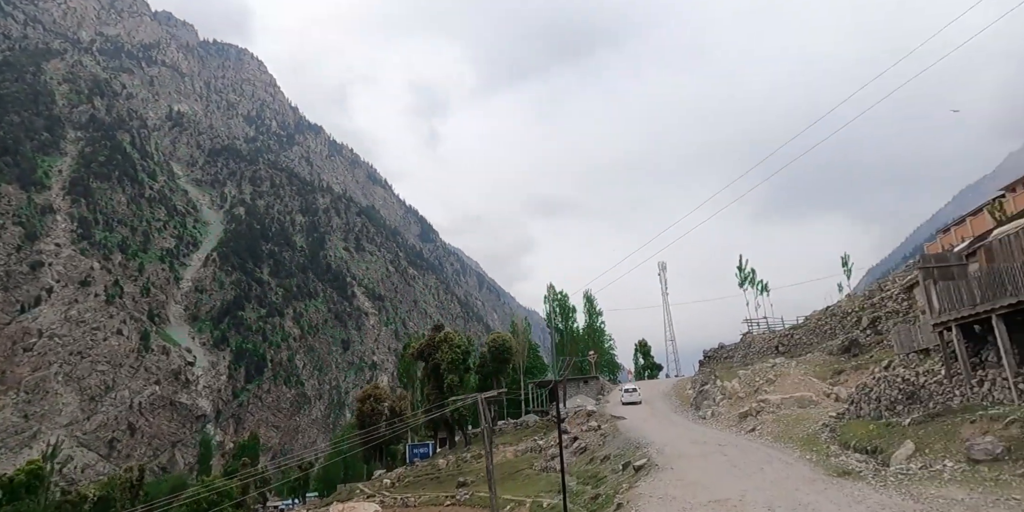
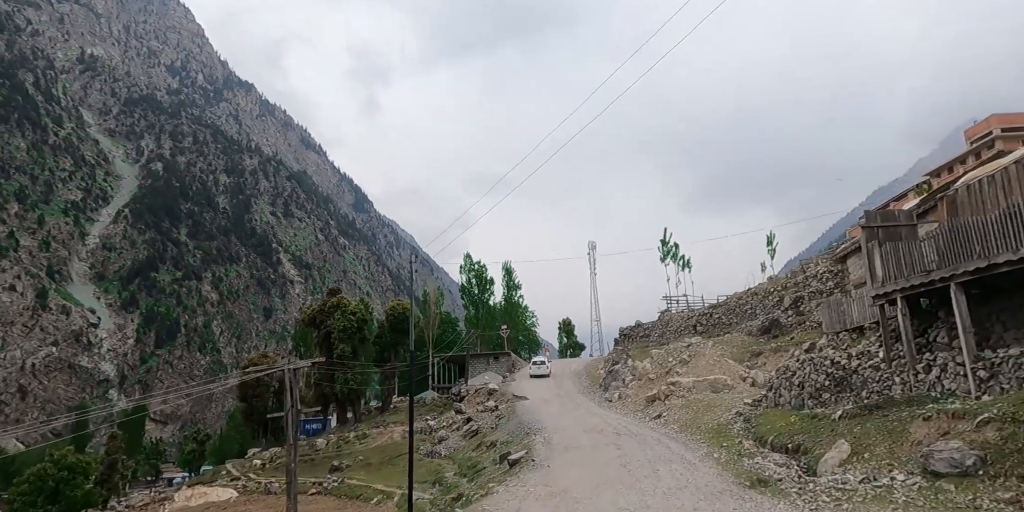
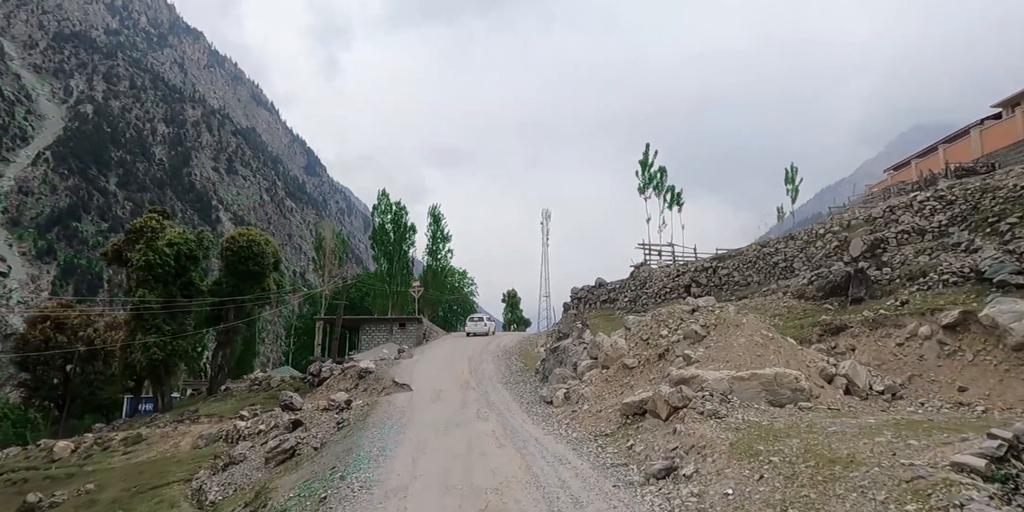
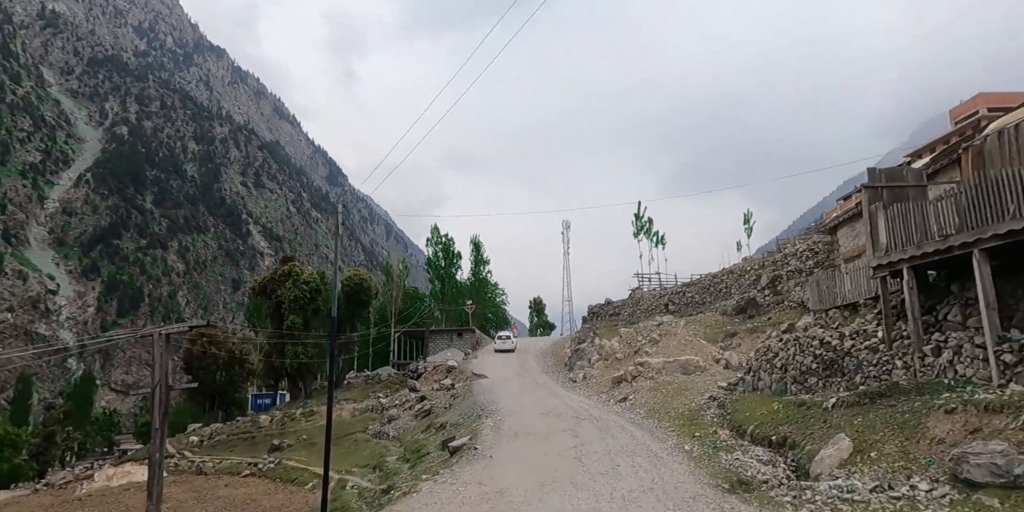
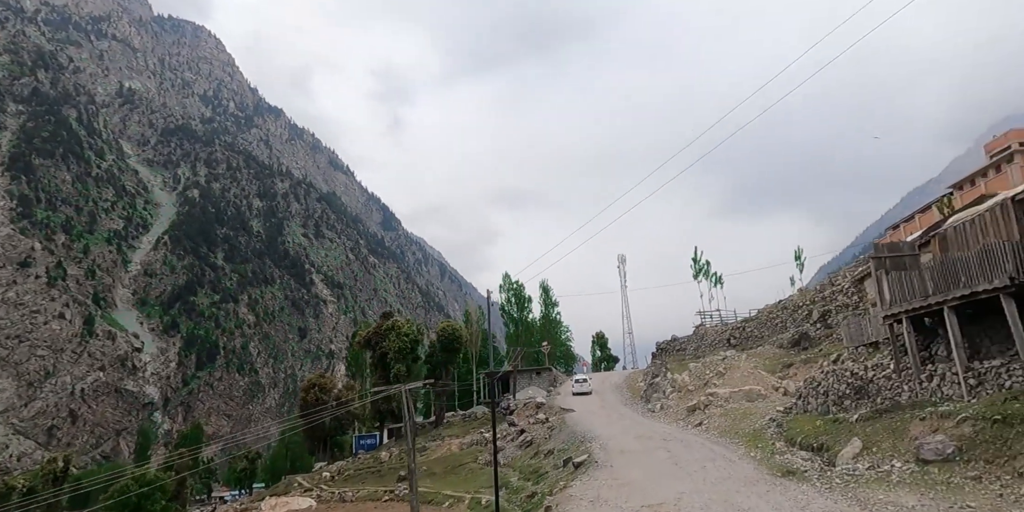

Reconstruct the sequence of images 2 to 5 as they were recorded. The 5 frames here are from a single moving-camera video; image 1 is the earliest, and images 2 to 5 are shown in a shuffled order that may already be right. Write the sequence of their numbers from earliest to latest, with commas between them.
5, 2, 4, 3
